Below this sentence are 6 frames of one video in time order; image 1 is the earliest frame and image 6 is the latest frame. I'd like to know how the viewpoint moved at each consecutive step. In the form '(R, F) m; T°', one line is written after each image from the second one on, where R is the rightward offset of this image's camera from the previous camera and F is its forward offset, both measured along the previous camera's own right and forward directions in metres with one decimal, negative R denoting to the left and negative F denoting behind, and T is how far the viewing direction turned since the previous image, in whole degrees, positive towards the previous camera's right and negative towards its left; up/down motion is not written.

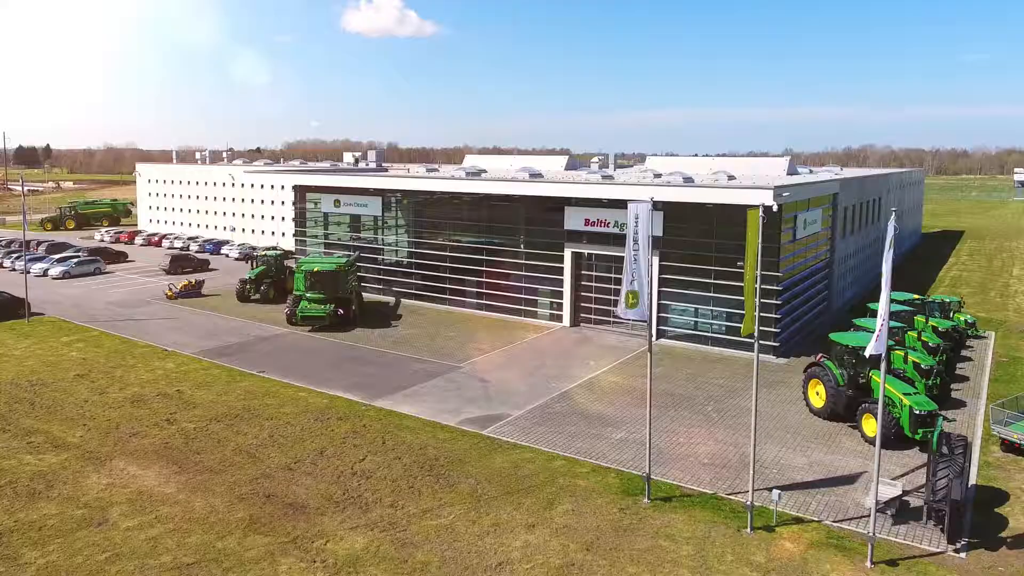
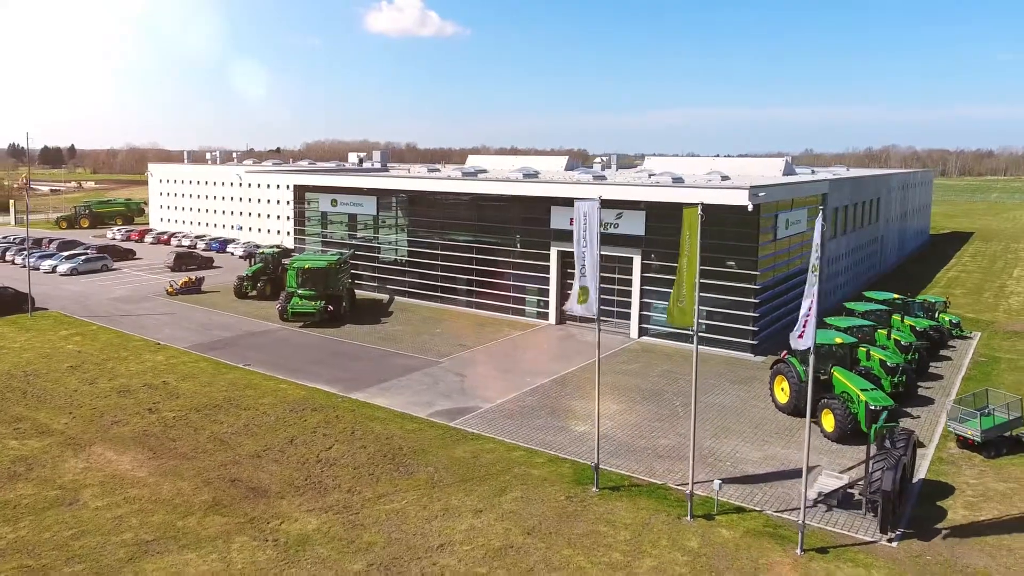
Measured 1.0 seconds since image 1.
(+1.2, -0.5) m; -1°
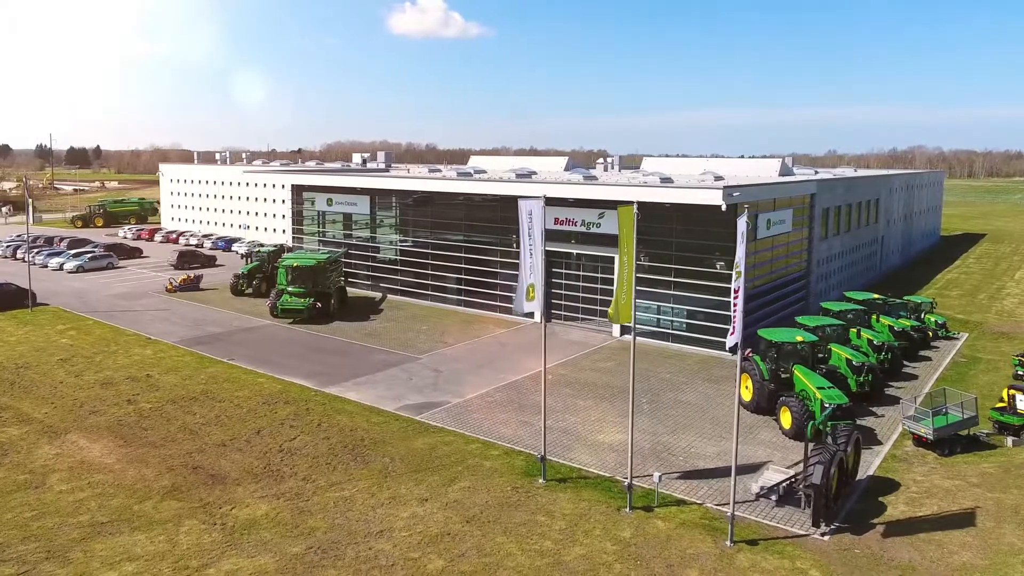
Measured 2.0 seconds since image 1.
(+1.4, -0.4) m; -2°
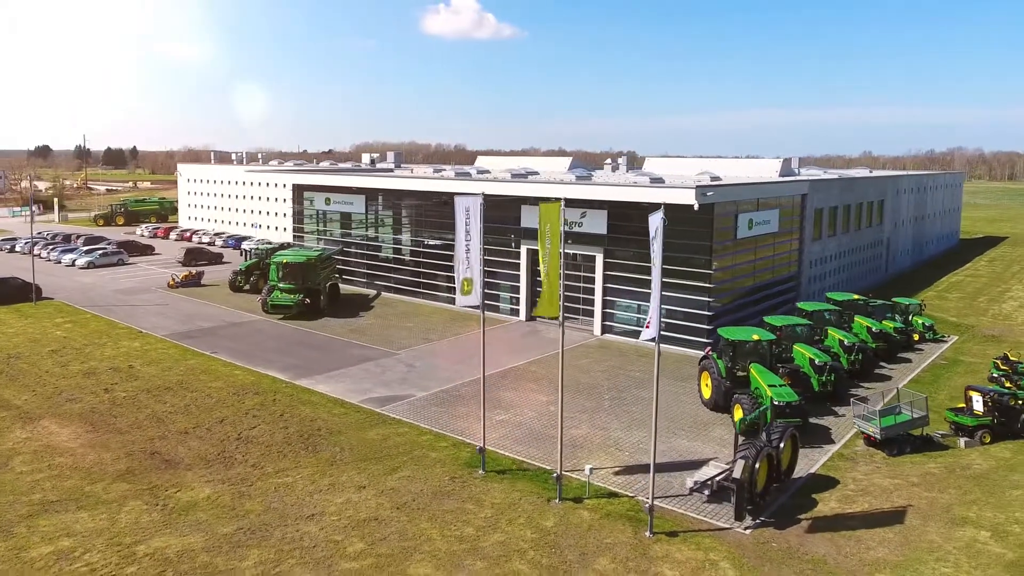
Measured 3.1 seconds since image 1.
(+1.7, -0.3) m; -2°
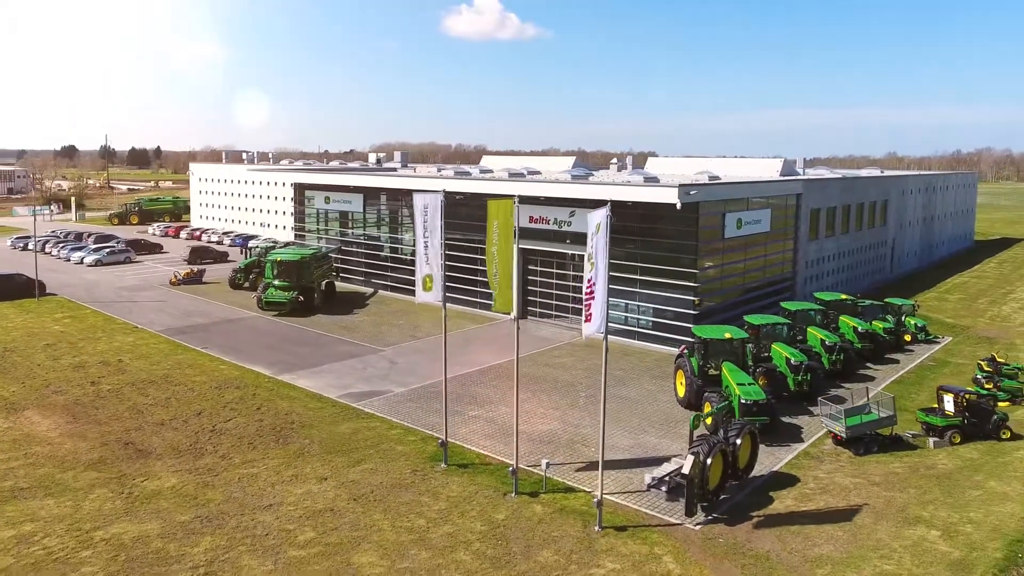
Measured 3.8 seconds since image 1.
(+1.2, -0.2) m; -2°
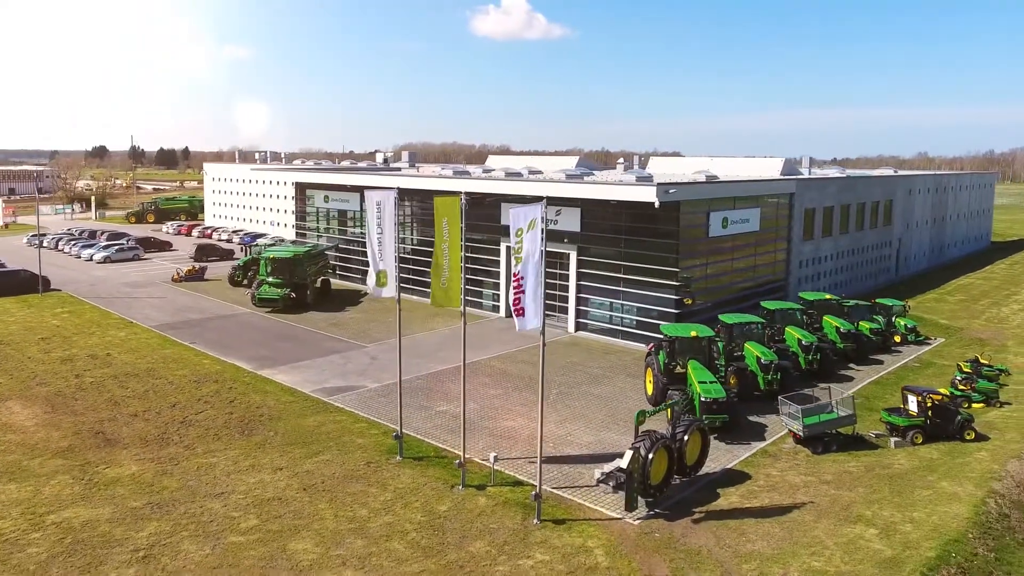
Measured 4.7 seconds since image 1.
(+1.4, -0.2) m; -2°
